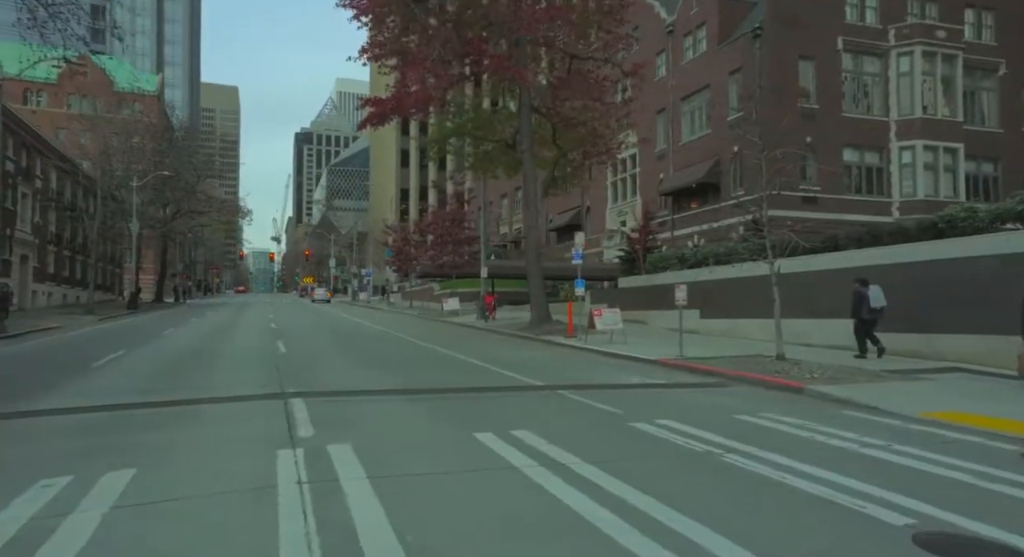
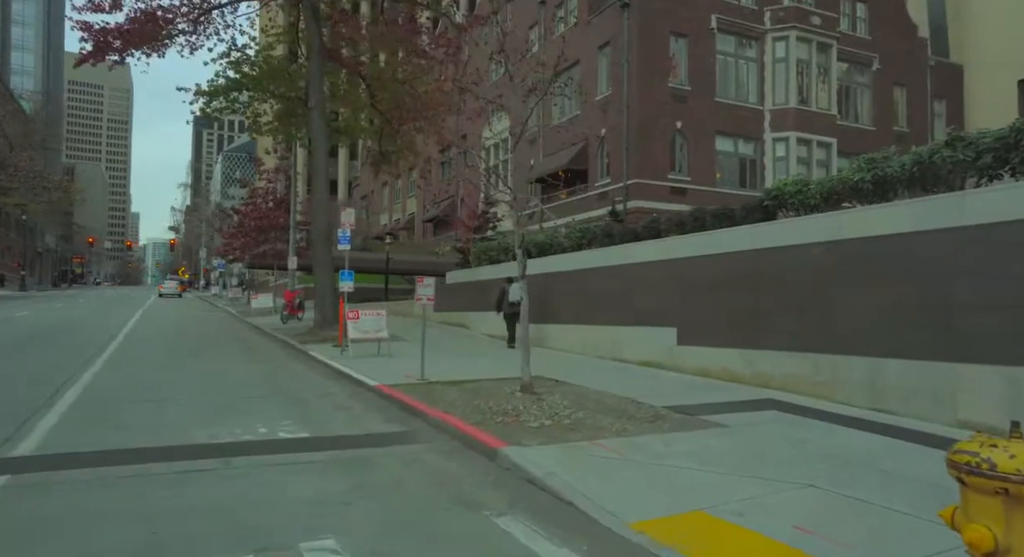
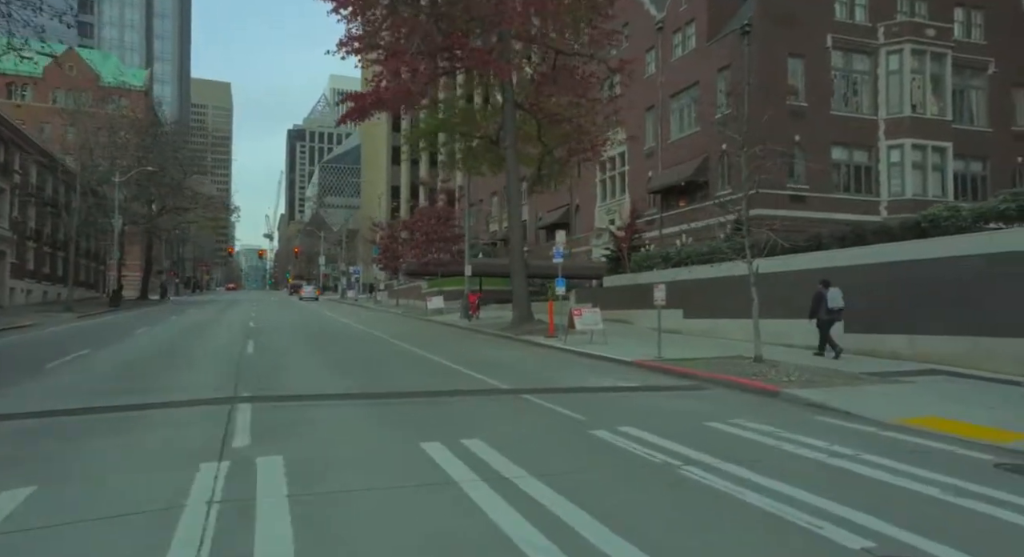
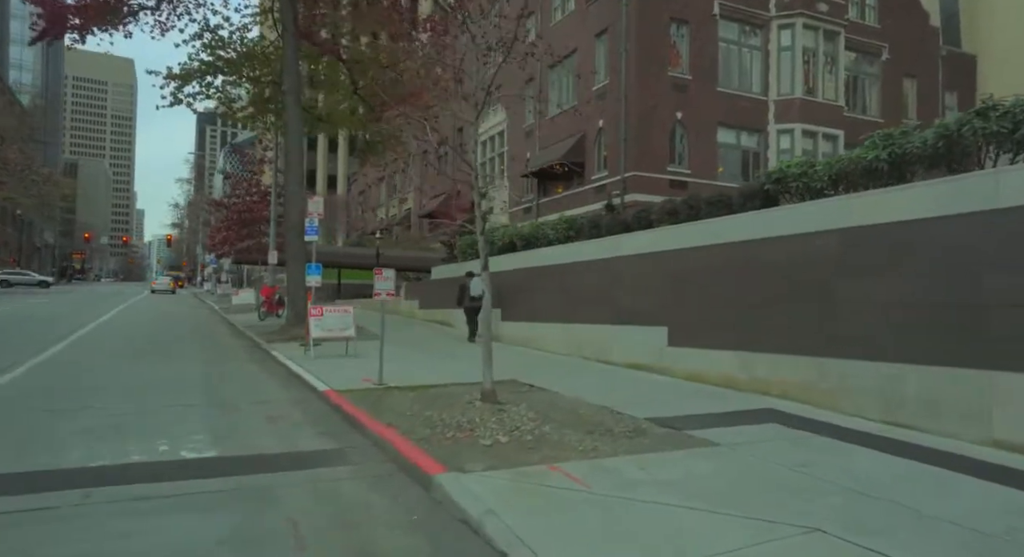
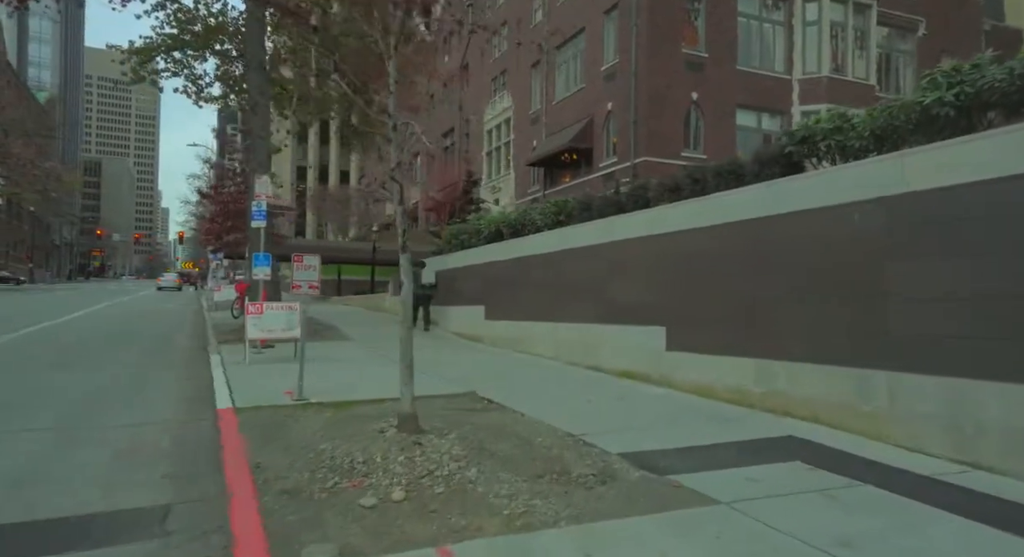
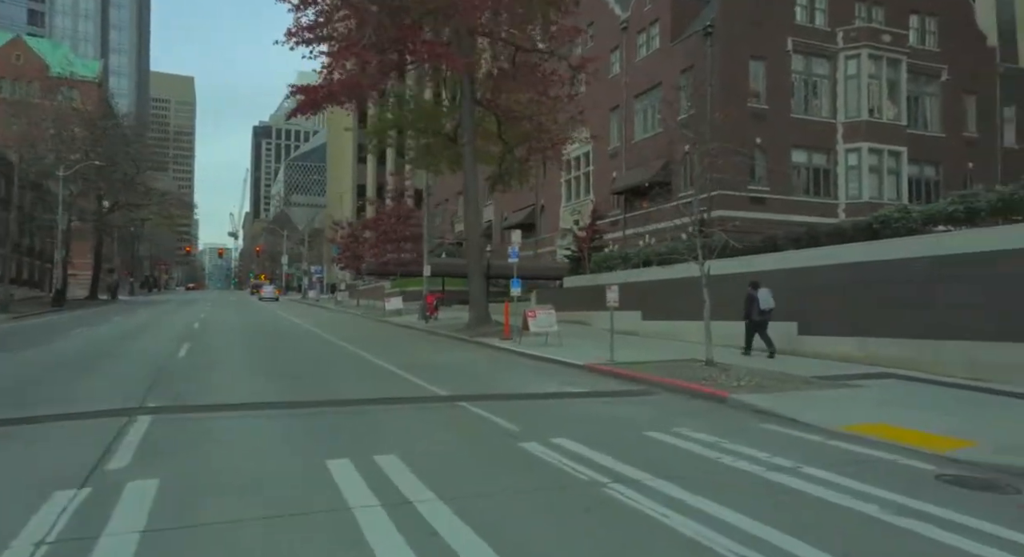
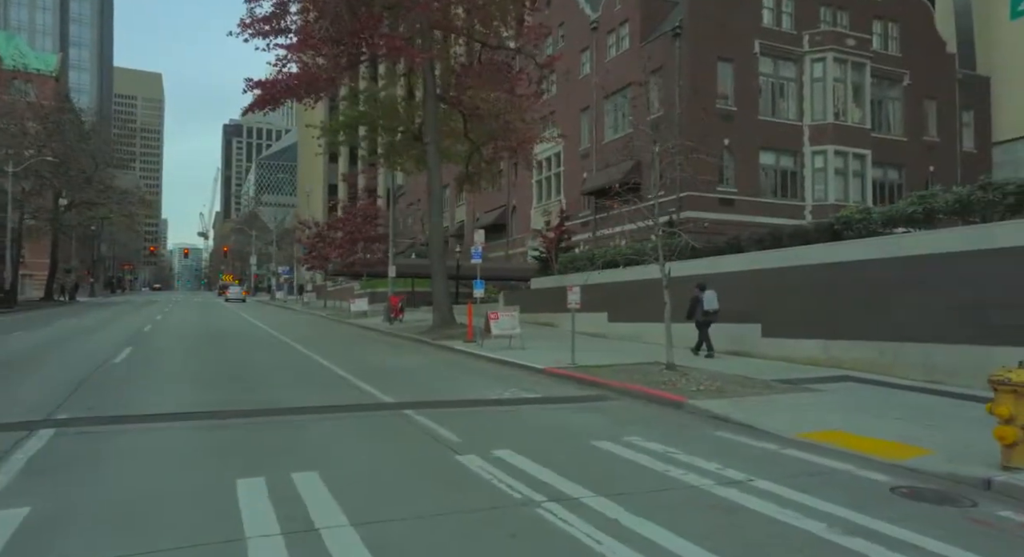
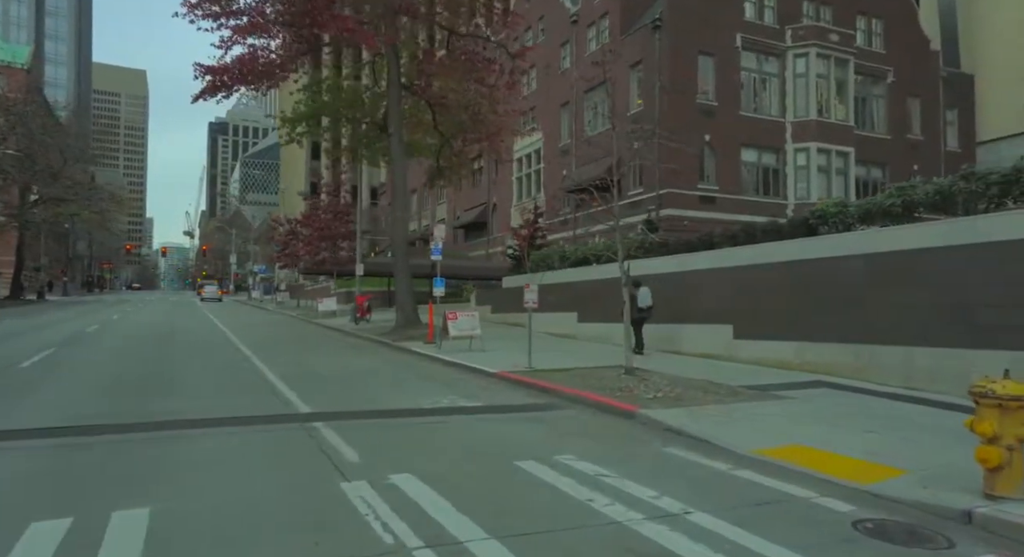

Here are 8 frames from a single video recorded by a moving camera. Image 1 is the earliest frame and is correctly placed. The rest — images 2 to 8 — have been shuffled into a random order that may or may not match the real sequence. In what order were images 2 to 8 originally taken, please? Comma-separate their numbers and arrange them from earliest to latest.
3, 6, 7, 8, 2, 4, 5
